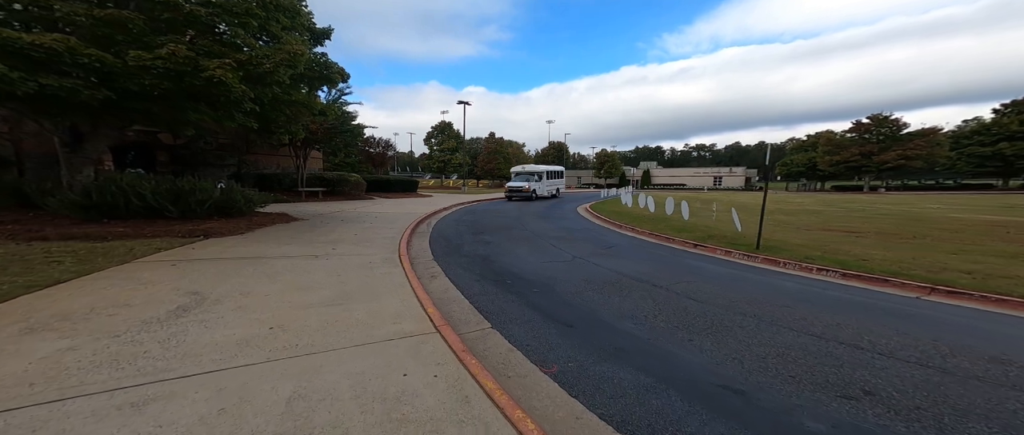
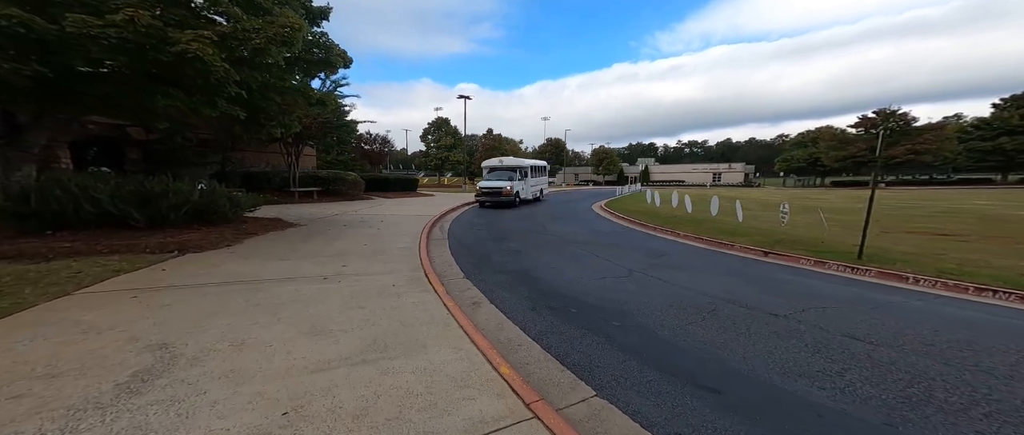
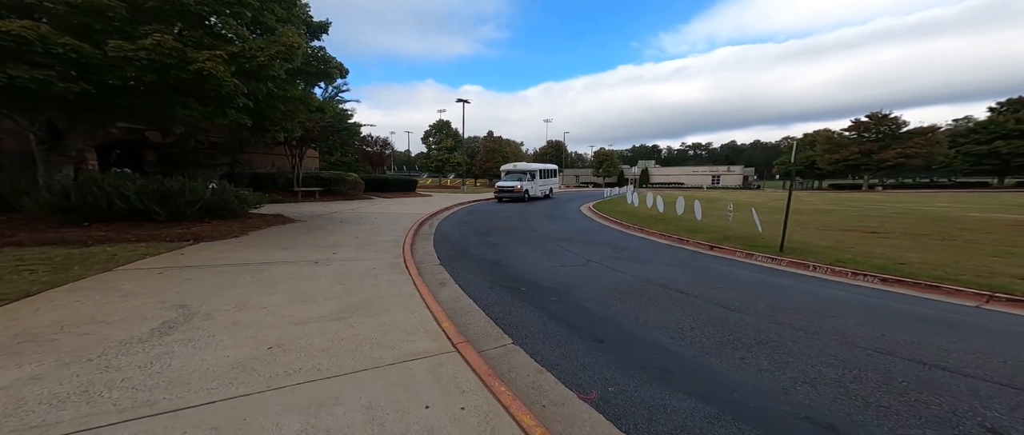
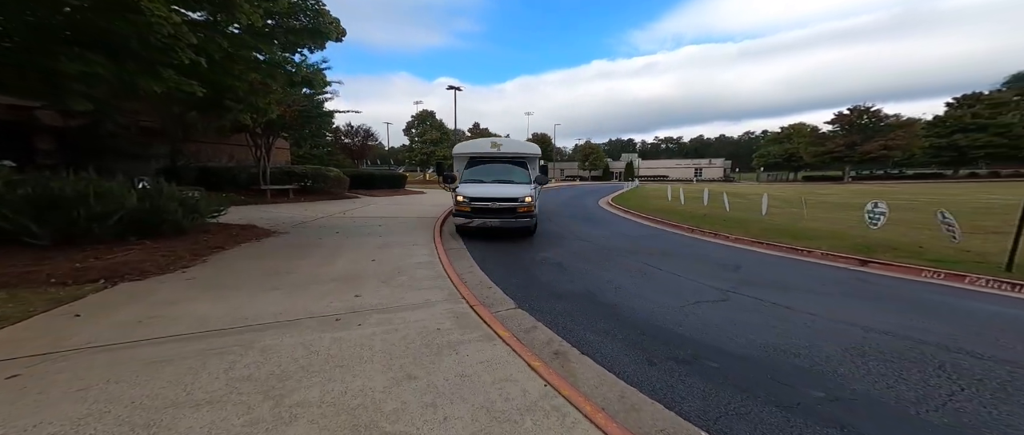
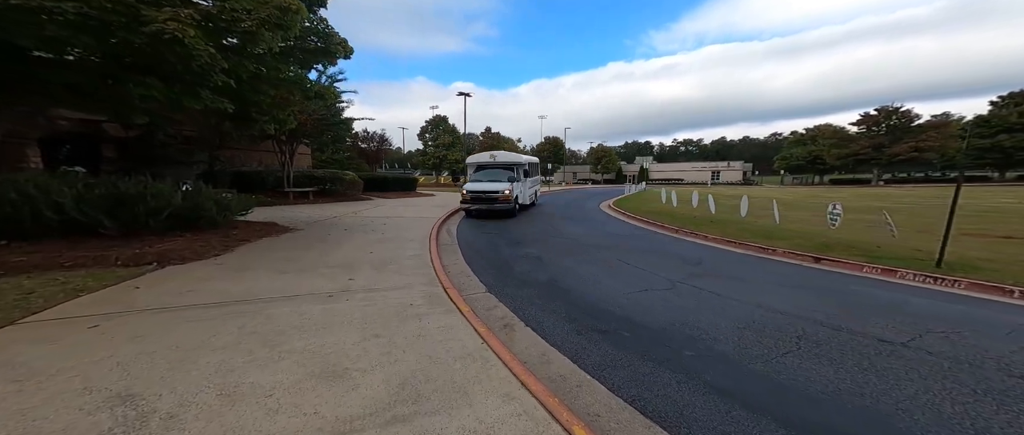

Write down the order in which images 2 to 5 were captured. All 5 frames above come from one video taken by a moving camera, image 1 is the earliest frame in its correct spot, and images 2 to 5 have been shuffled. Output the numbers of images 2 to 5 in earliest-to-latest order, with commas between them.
3, 2, 5, 4
